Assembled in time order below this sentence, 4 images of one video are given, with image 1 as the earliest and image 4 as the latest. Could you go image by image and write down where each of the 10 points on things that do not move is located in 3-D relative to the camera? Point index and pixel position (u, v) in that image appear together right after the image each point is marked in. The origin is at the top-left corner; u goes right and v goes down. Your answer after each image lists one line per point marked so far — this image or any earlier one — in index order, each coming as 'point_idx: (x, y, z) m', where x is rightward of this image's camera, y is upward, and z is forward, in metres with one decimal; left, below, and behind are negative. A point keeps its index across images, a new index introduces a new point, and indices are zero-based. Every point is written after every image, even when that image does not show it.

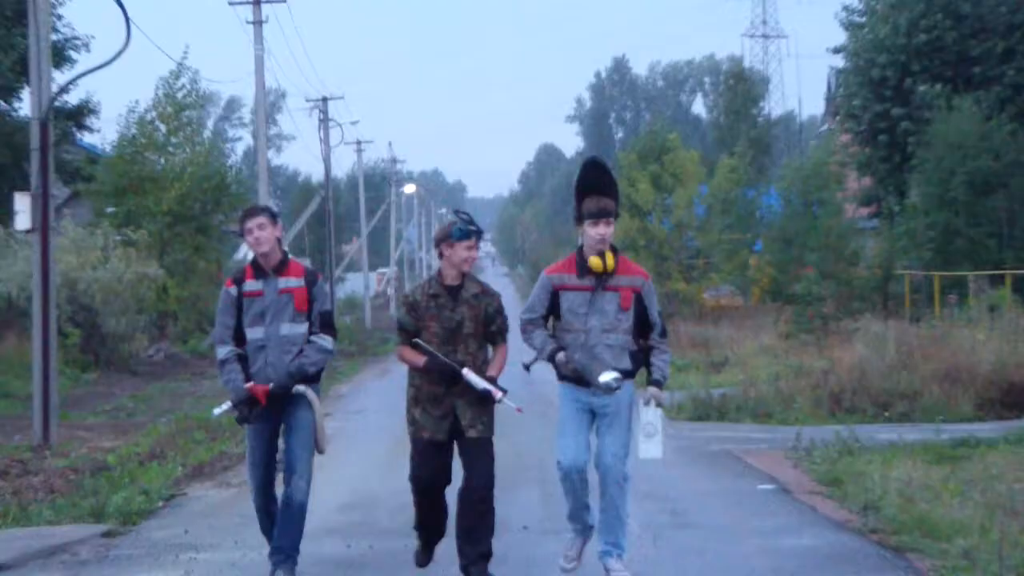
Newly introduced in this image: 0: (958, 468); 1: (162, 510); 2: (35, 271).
0: (+4.4, -1.8, +14.7) m
1: (-3.4, -2.2, +14.4) m
2: (-5.1, +0.2, +16.0) m
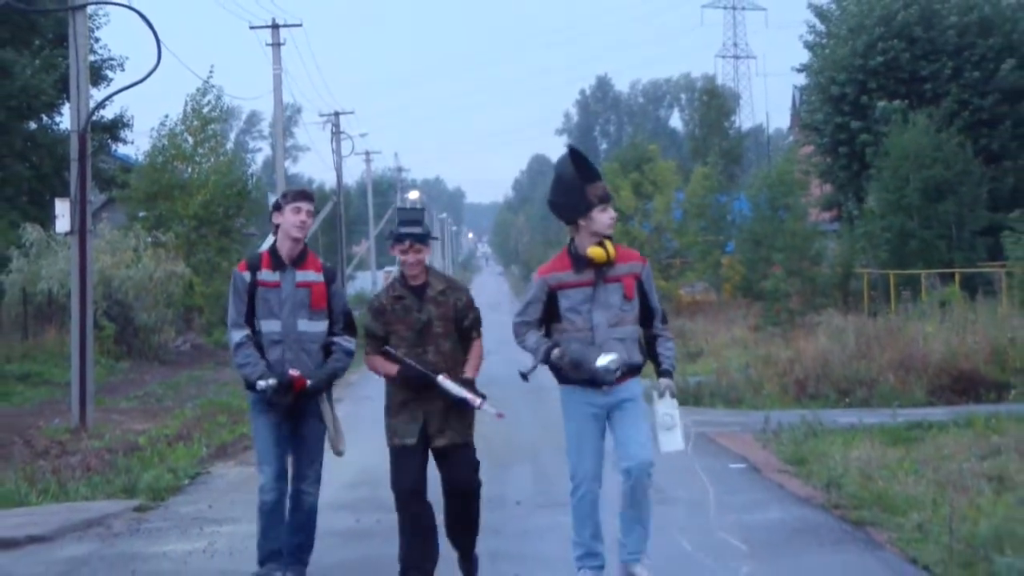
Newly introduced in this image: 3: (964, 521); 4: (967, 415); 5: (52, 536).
0: (+4.3, -1.8, +16.1) m
1: (-3.5, -2.1, +15.9) m
2: (-5.2, +0.2, +17.5) m
3: (+4.0, -2.1, +13.0) m
4: (+5.4, -1.5, +17.8) m
5: (-4.2, -2.3, +13.6) m
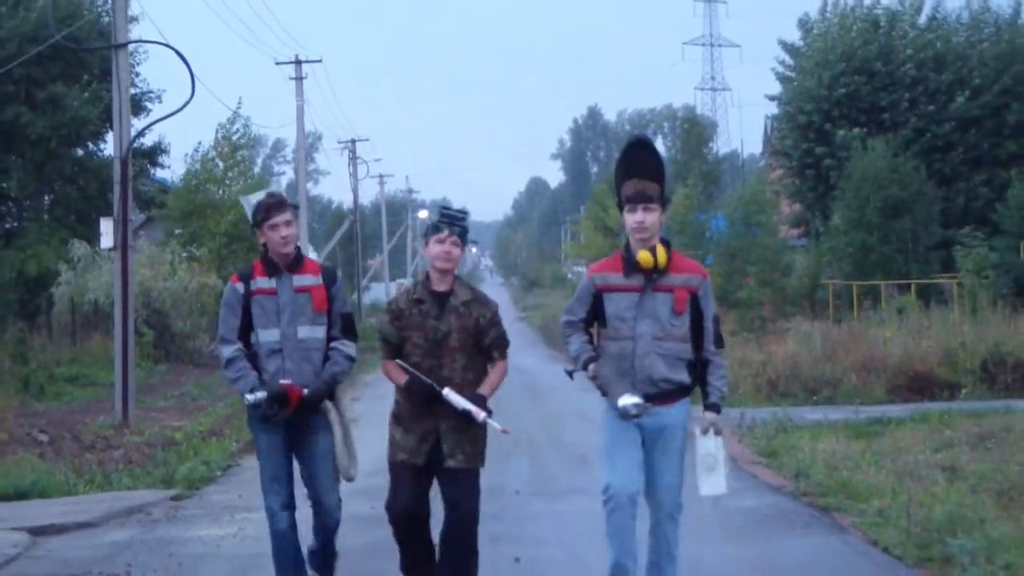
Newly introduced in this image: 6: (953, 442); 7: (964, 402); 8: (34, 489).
0: (+4.3, -1.9, +17.8) m
1: (-3.5, -2.3, +17.6) m
2: (-5.2, +0.1, +19.3) m
3: (+4.0, -2.2, +14.7) m
4: (+5.4, -1.6, +19.5) m
5: (-4.3, -2.4, +15.3) m
6: (+5.2, -1.8, +17.4) m
7: (+6.1, -1.5, +19.8) m
8: (-5.3, -2.2, +16.5) m
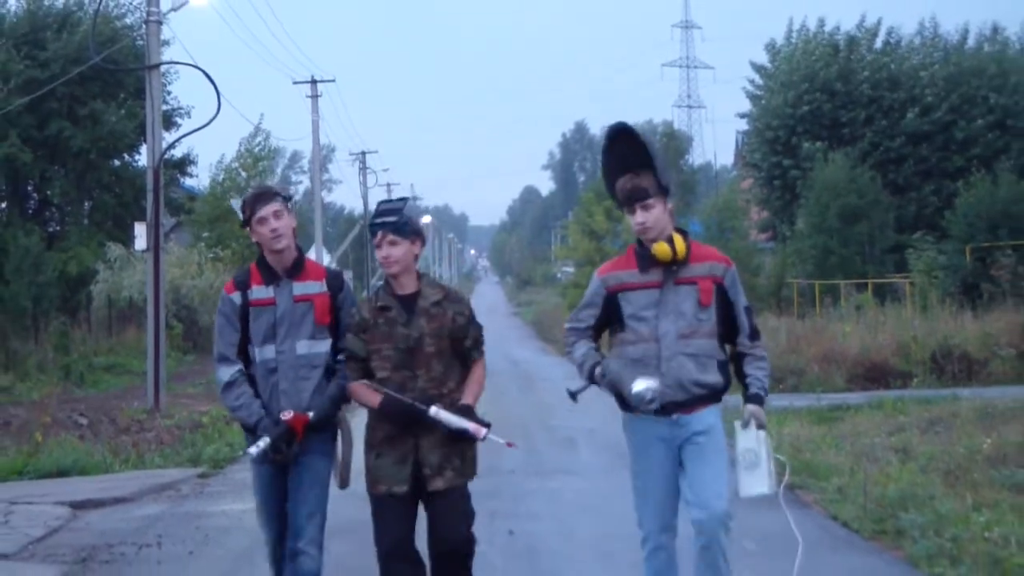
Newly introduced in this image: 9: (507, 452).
0: (+4.3, -1.8, +19.6) m
1: (-3.6, -2.2, +19.5) m
2: (-5.2, +0.1, +21.2) m
3: (+3.9, -2.1, +16.5) m
4: (+5.3, -1.6, +21.3) m
5: (-4.3, -2.4, +17.2) m
6: (+5.1, -1.8, +19.2) m
7: (+6.0, -1.5, +21.7) m
8: (-5.4, -2.2, +18.4) m
9: (-0.1, -2.0, +18.5) m
